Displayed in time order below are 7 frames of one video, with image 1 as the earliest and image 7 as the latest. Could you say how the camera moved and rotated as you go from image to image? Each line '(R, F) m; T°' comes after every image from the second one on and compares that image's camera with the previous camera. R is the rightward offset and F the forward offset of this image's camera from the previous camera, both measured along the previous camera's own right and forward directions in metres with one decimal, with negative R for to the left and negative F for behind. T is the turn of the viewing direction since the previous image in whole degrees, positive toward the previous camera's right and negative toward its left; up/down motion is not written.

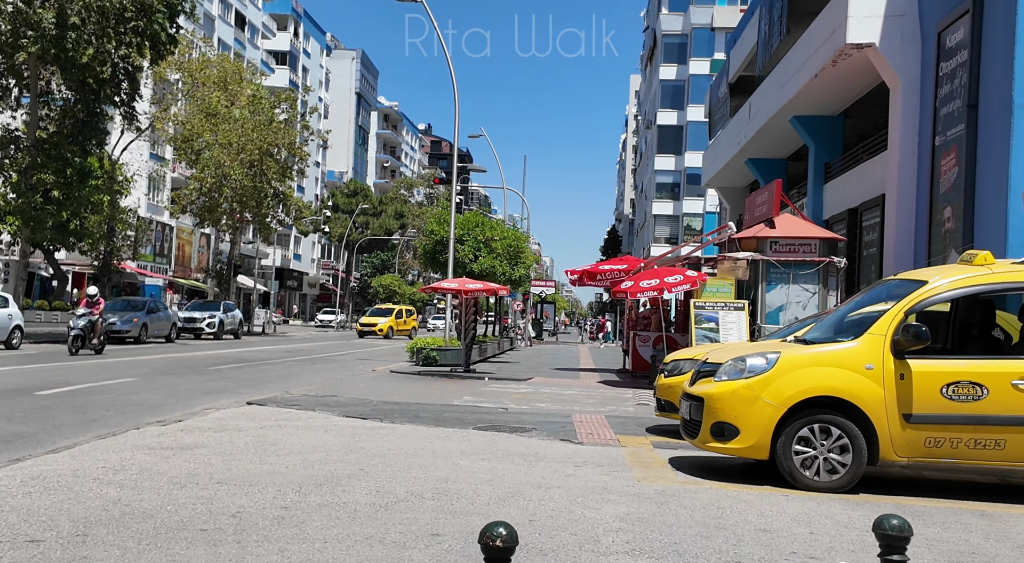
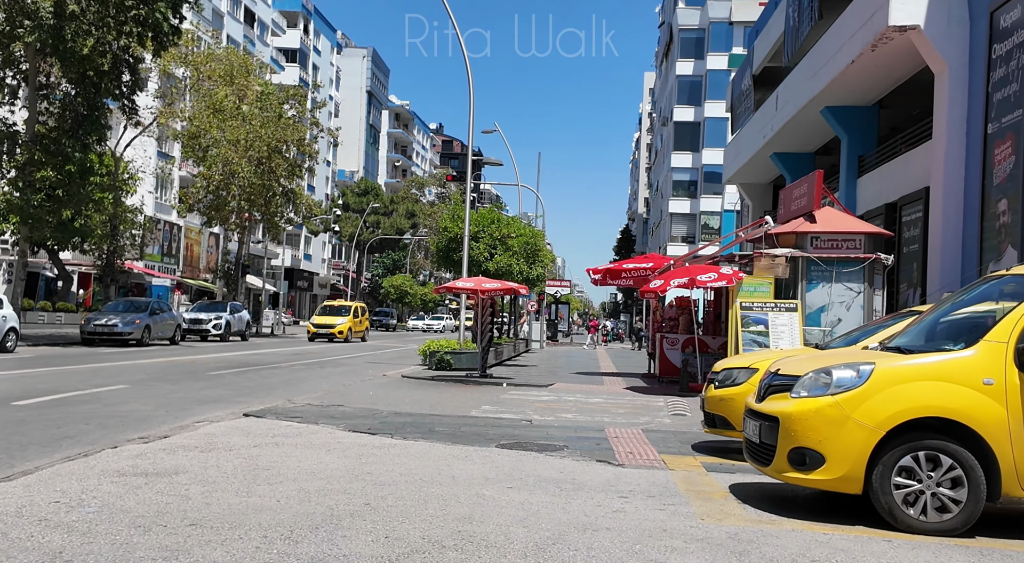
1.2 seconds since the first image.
(-0.2, +1.1) m; -1°
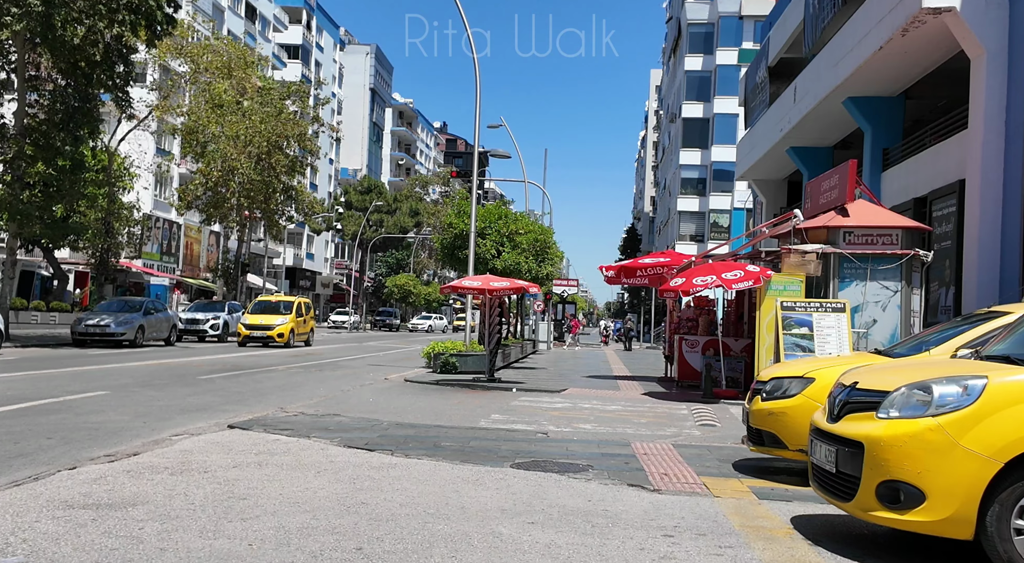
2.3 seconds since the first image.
(-0.1, +1.0) m; 0°
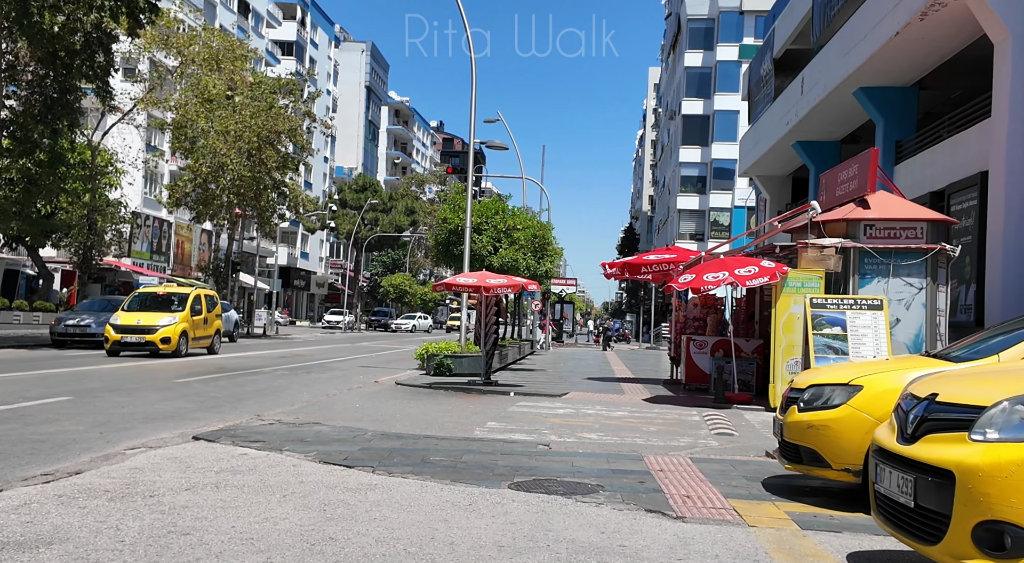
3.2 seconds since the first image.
(0.0, +0.9) m; 0°
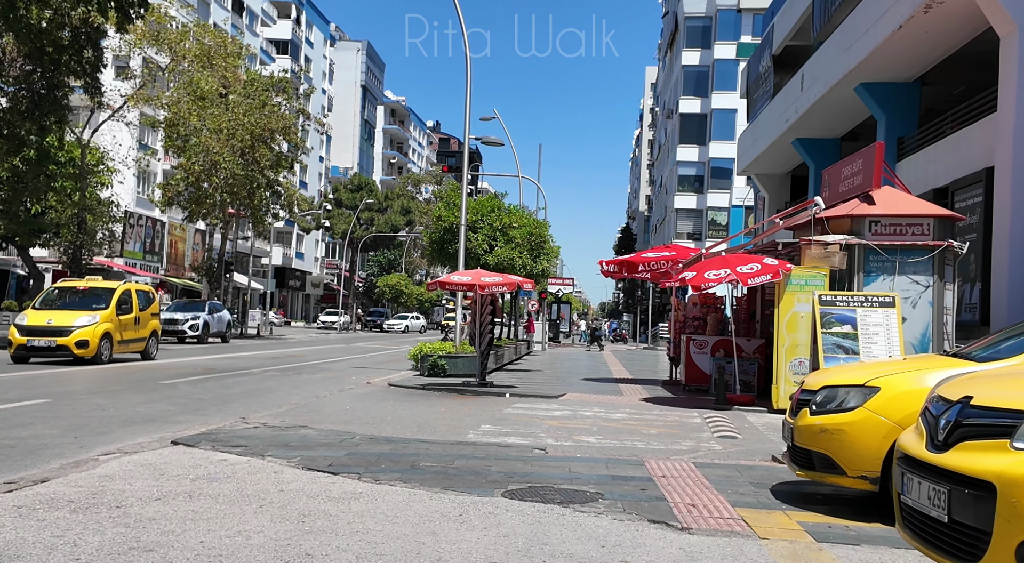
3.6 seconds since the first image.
(0.0, +0.4) m; 0°
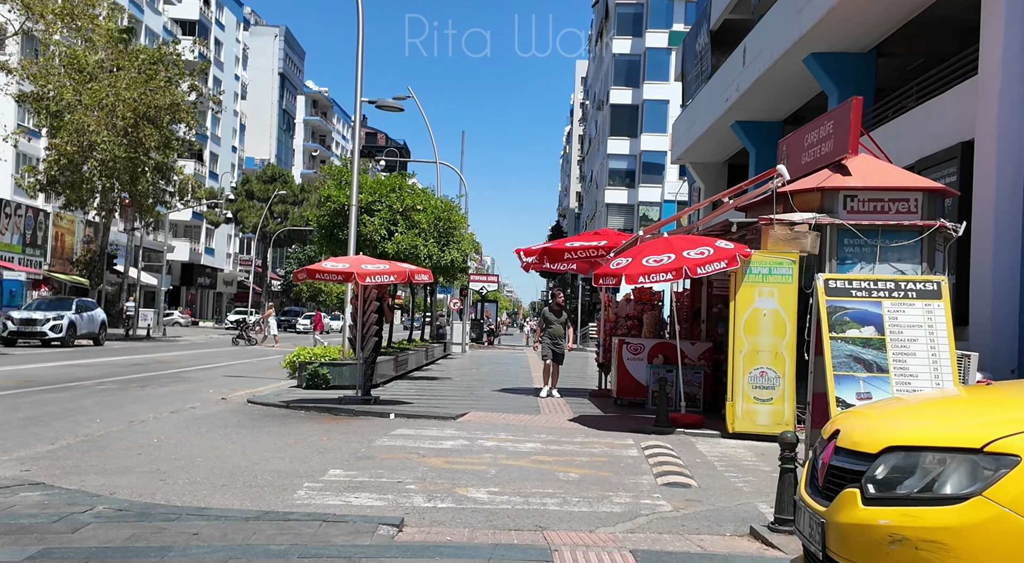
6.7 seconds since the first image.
(+0.6, +2.8) m; +5°
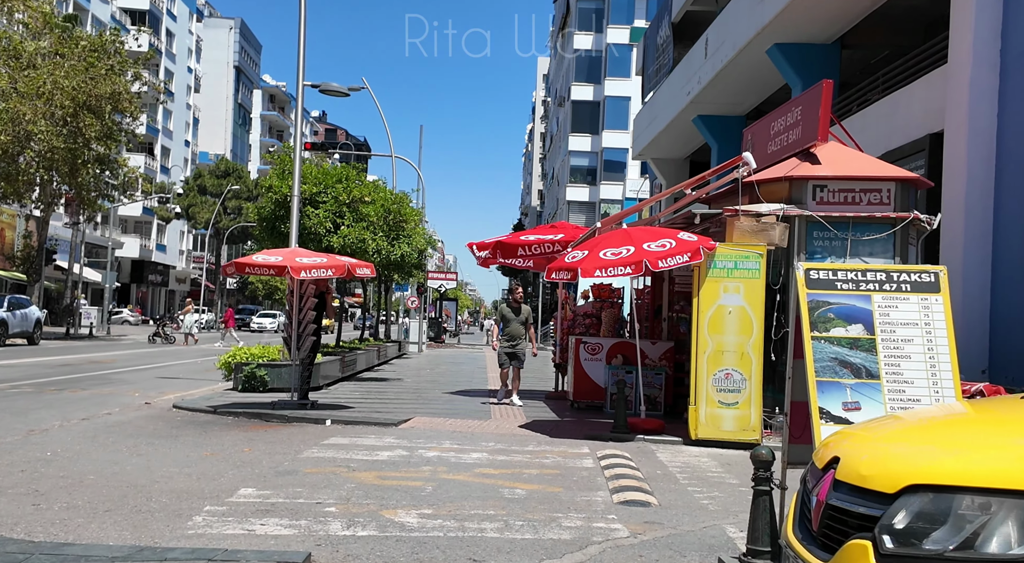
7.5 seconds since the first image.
(+0.2, +0.8) m; +3°
